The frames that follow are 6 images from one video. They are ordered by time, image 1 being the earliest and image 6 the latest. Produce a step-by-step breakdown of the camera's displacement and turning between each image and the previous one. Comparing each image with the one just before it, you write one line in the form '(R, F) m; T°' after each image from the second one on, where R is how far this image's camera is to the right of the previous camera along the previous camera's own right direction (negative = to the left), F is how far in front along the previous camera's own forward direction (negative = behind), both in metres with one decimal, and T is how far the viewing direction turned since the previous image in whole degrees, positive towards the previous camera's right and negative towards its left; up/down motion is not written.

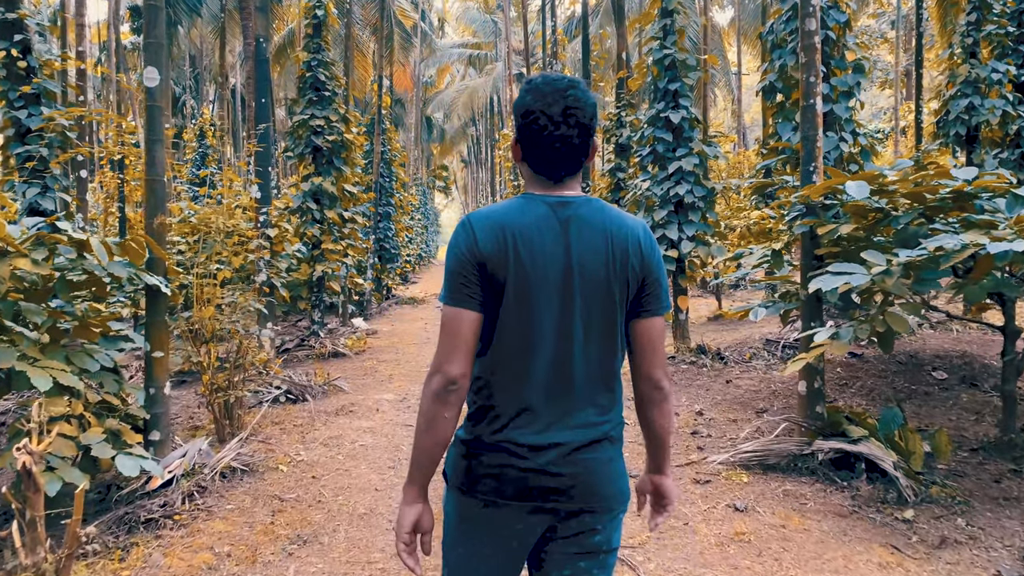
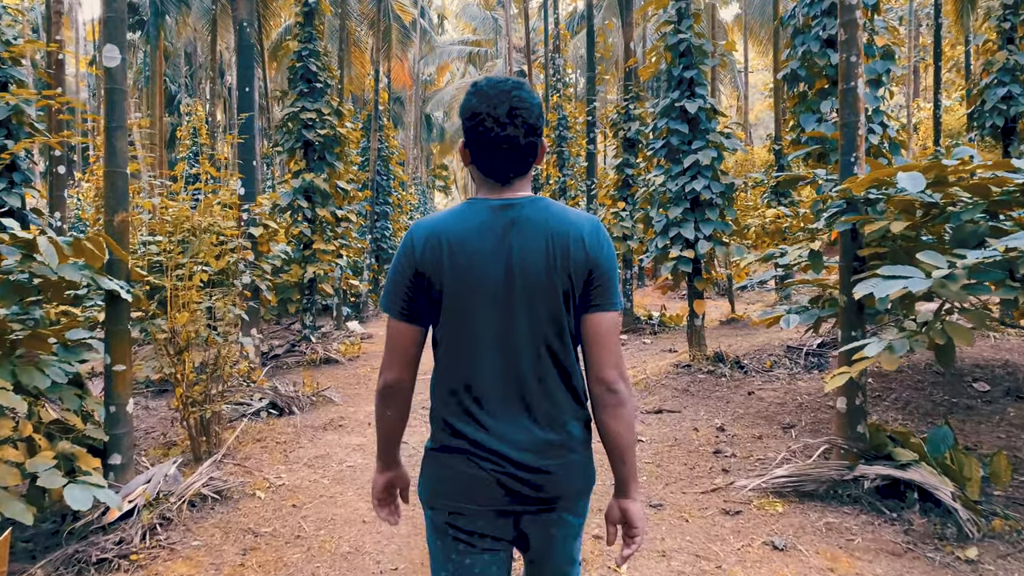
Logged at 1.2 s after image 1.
(0.0, +0.5) m; 0°
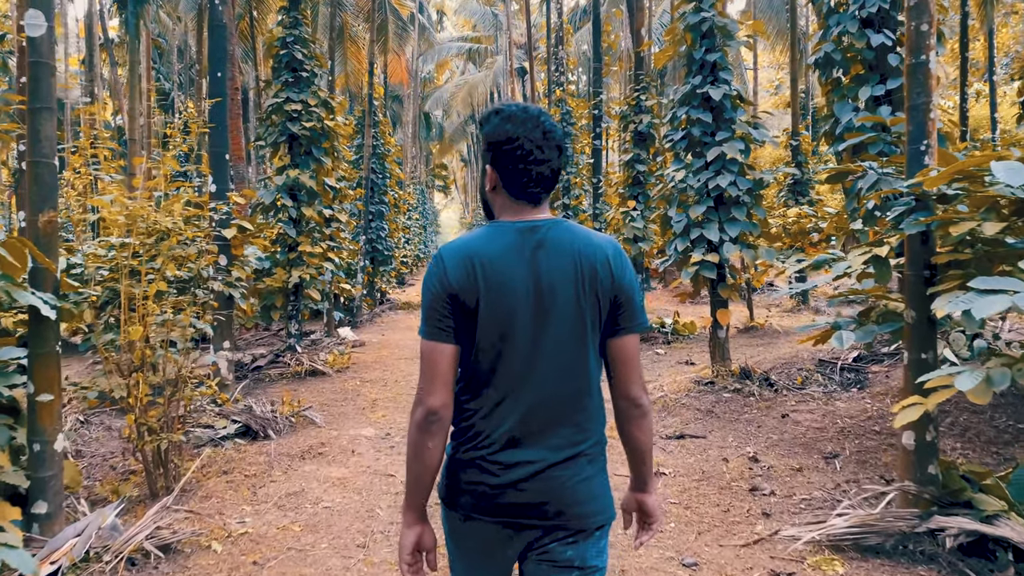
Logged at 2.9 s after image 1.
(0.0, +0.6) m; 0°
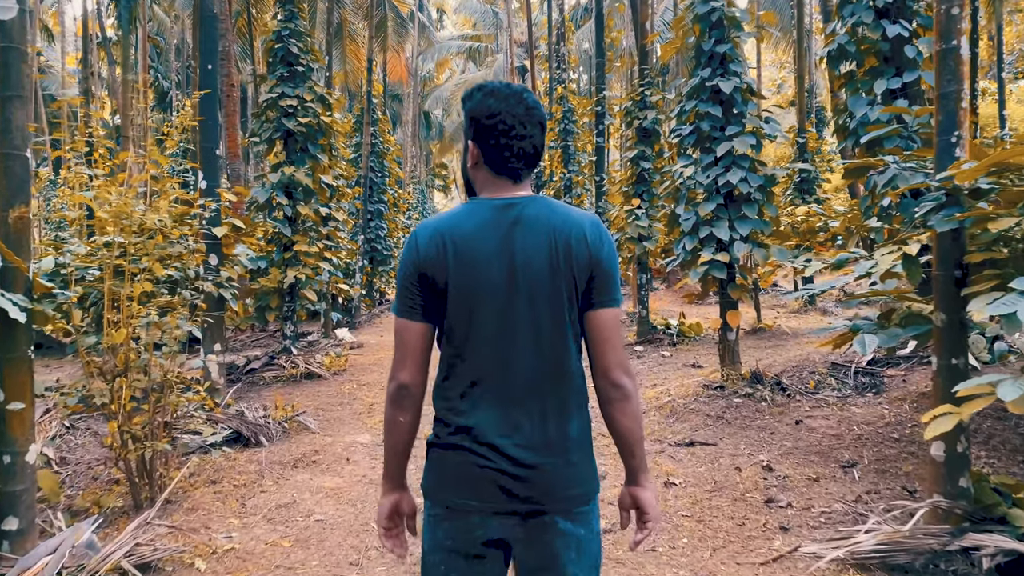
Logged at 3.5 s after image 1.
(0.0, +0.2) m; 0°
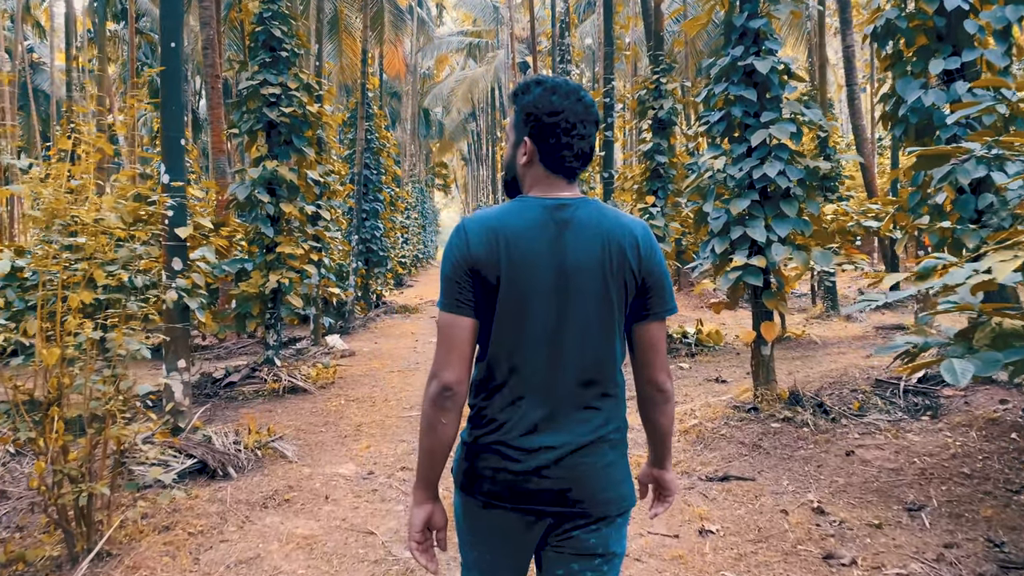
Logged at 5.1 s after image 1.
(0.0, +0.6) m; 0°
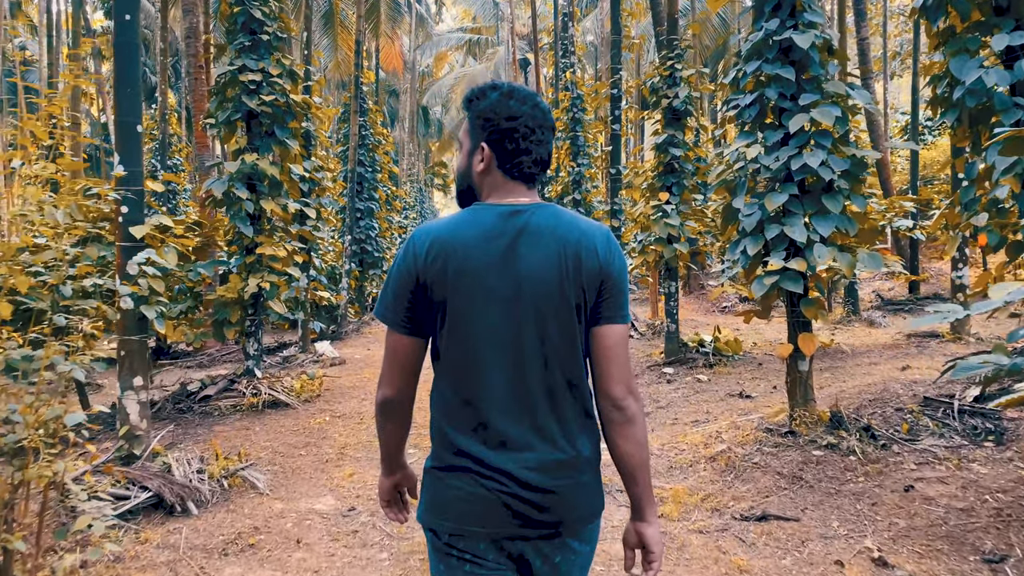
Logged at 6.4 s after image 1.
(0.0, +0.5) m; 0°
